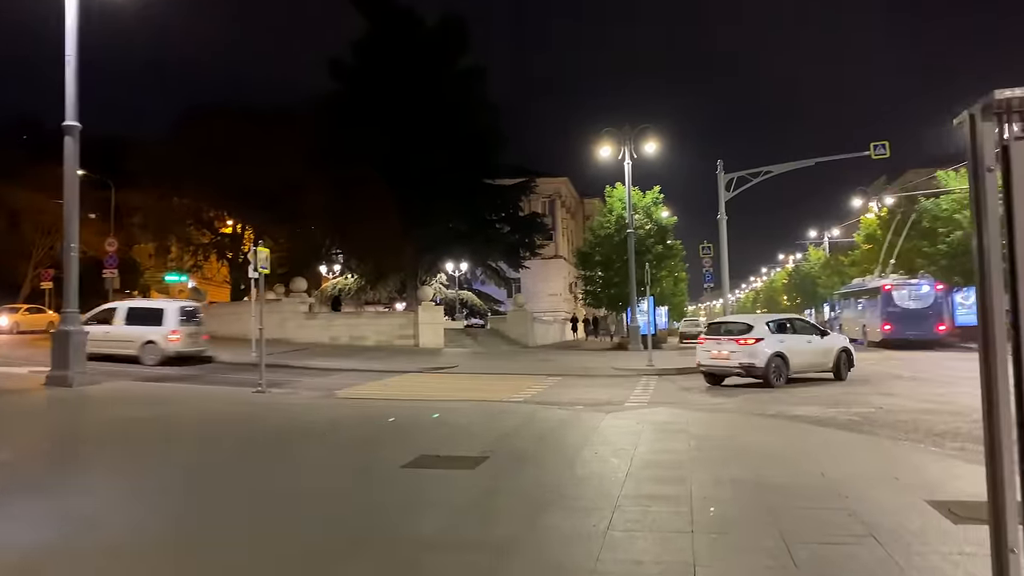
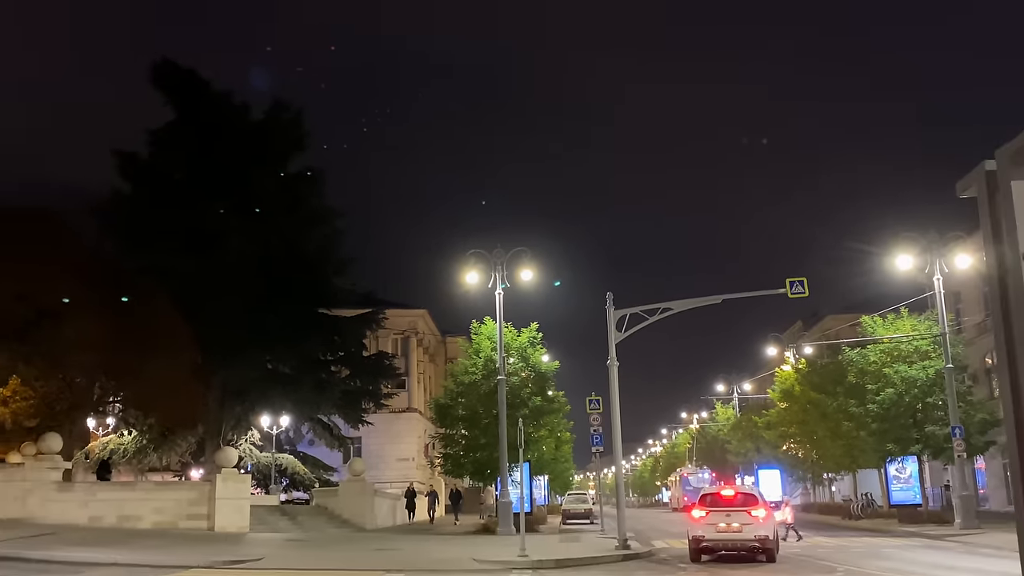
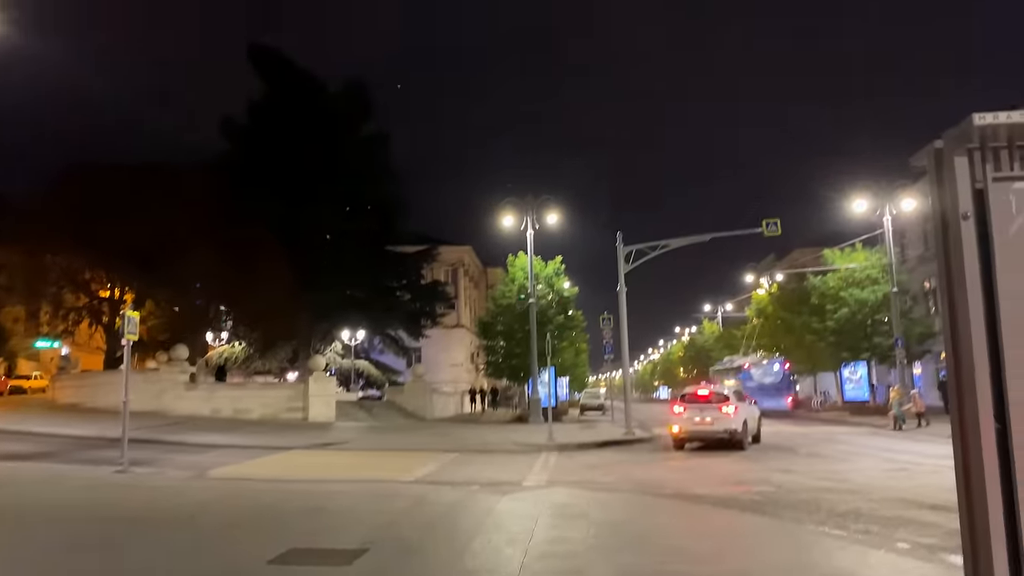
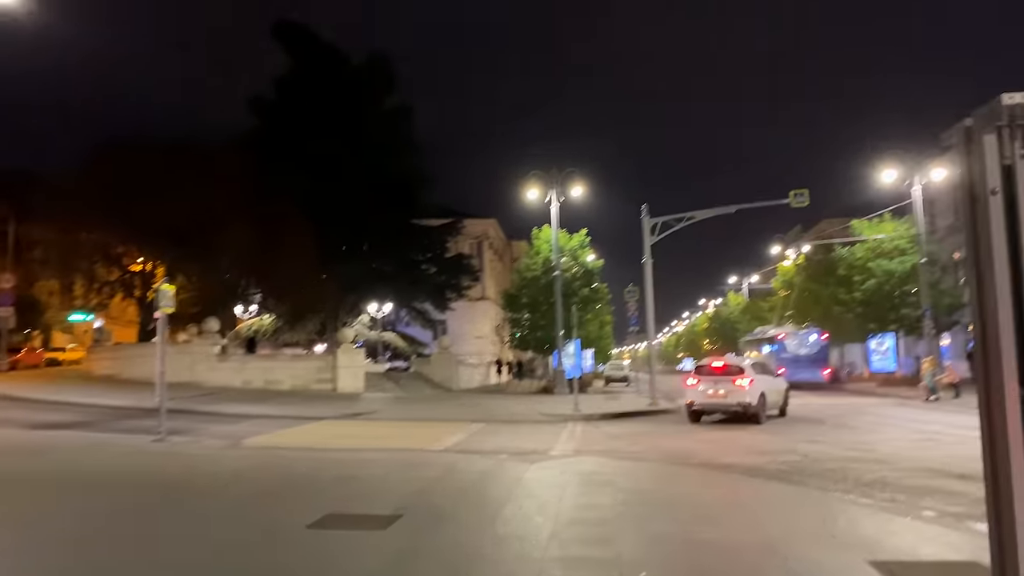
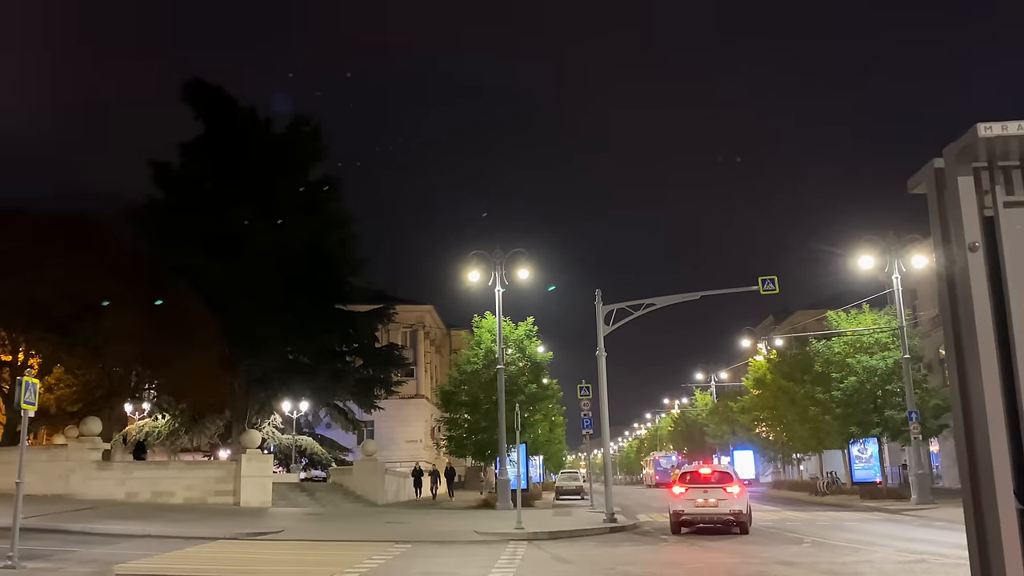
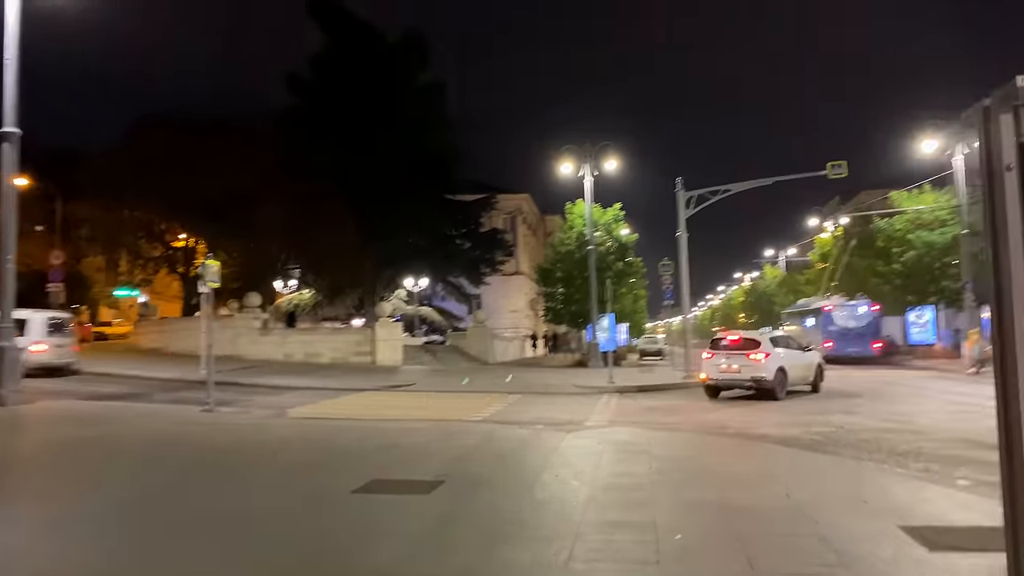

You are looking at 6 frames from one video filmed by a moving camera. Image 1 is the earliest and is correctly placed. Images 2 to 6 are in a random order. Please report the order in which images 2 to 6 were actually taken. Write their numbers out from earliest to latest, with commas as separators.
6, 4, 3, 2, 5
